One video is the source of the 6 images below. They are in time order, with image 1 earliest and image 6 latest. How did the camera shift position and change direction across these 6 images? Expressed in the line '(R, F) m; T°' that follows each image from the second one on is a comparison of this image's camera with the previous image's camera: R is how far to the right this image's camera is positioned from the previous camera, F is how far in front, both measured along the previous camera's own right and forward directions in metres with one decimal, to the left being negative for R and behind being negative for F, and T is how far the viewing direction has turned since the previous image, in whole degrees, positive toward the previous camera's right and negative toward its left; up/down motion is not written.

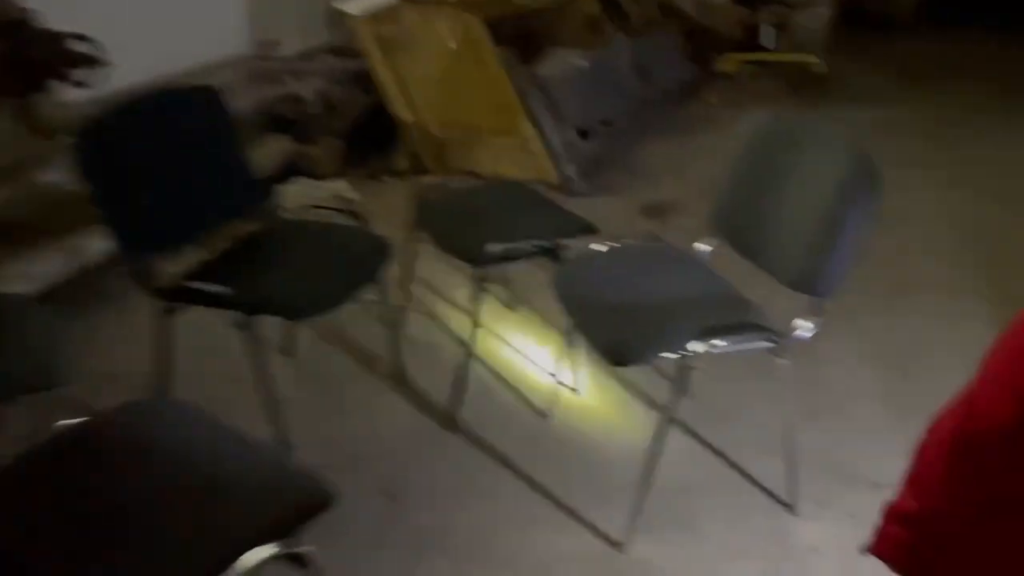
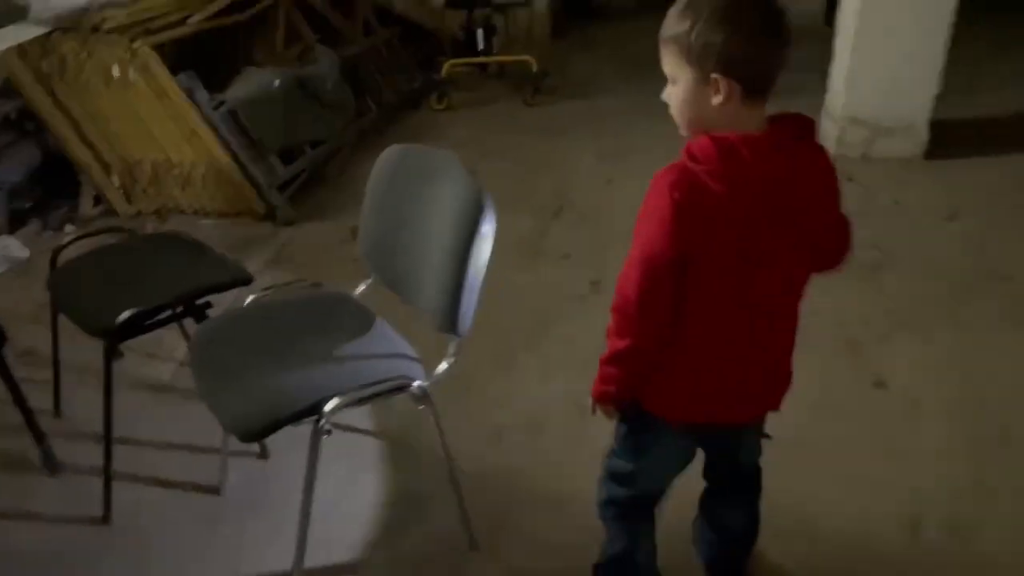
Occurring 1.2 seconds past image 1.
(+0.4, +0.1) m; +13°
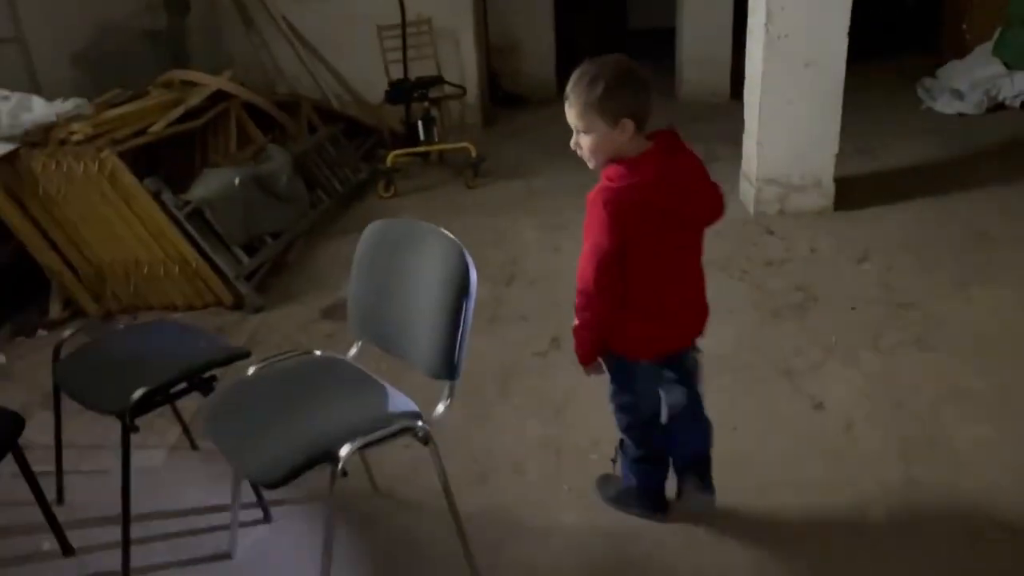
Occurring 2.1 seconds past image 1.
(-0.1, -0.2) m; +5°
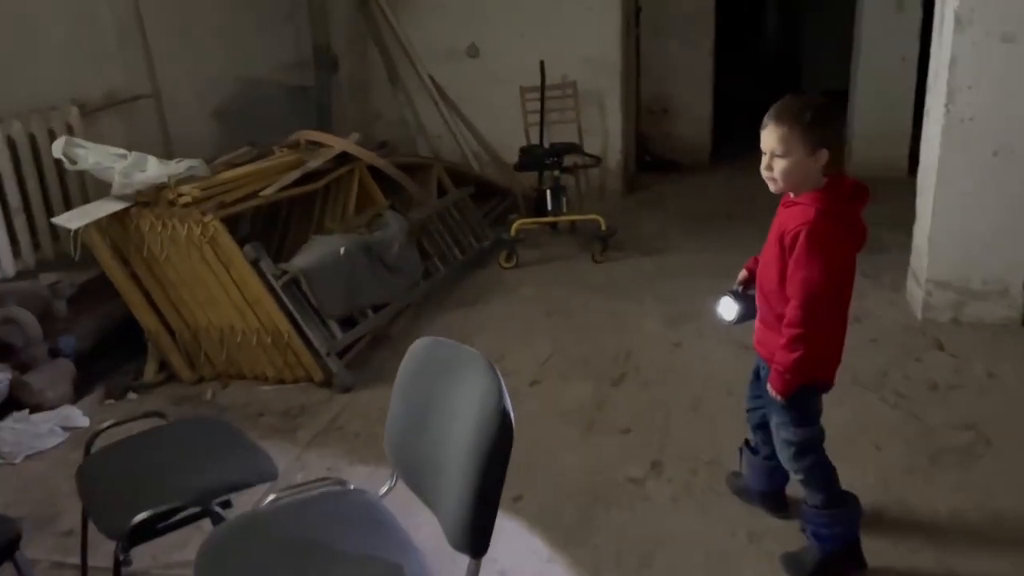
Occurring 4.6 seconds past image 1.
(+0.2, +0.4) m; -11°
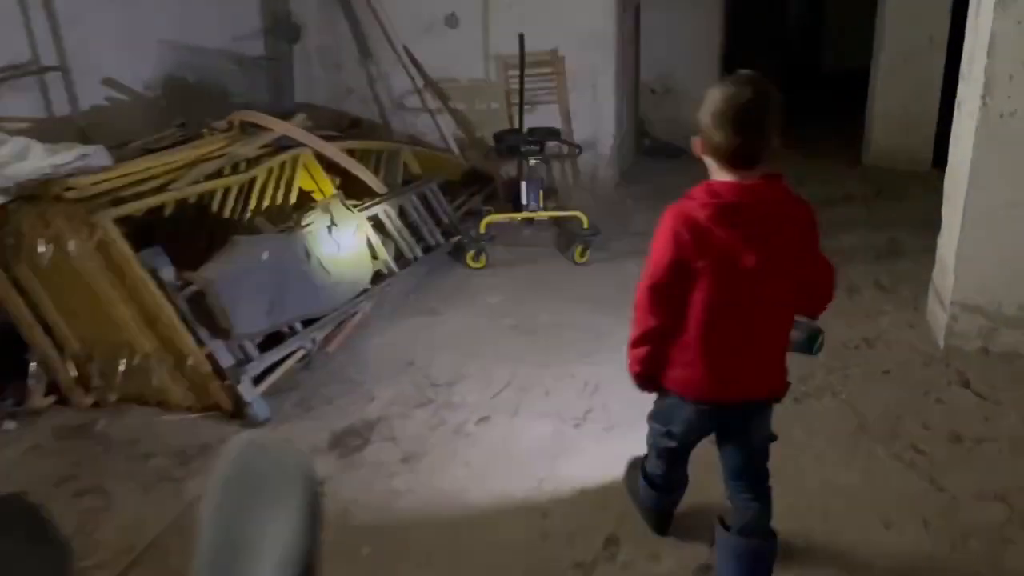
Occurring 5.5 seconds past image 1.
(+0.2, +0.5) m; -1°
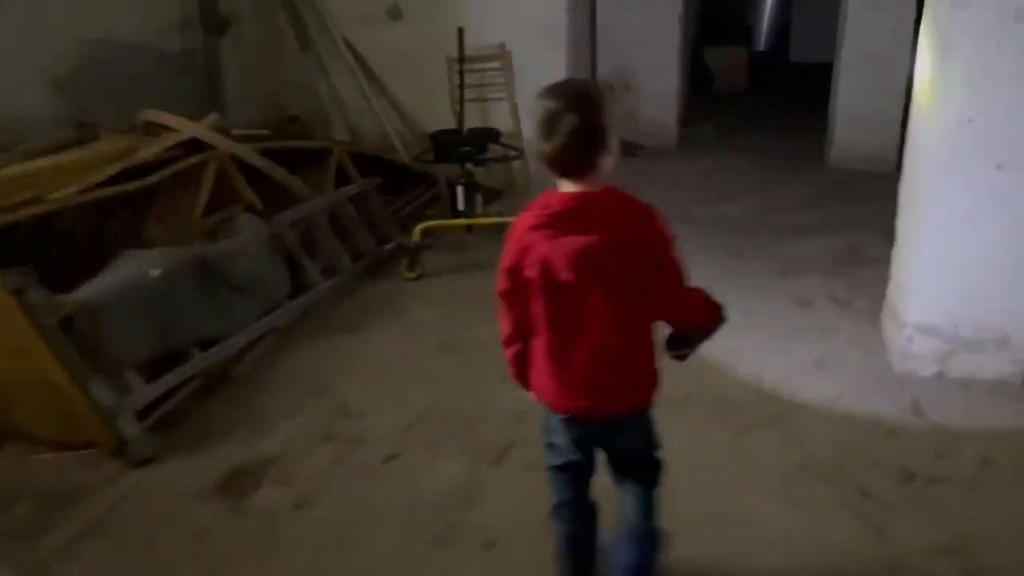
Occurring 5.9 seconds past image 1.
(+0.2, +0.3) m; +1°
